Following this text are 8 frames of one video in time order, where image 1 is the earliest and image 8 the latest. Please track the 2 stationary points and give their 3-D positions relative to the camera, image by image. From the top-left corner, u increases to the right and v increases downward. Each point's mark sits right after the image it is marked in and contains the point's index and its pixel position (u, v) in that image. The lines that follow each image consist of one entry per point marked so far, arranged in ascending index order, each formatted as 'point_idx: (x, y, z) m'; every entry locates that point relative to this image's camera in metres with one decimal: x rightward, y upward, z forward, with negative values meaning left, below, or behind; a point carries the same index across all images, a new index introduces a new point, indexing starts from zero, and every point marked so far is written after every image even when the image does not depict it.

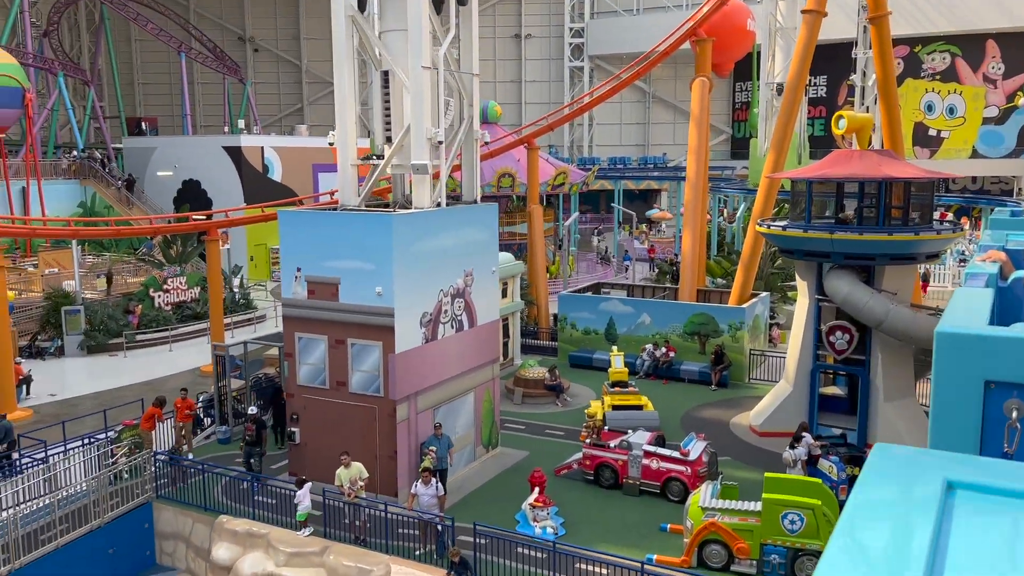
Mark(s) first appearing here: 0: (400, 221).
0: (-1.4, +0.9, +10.9) m
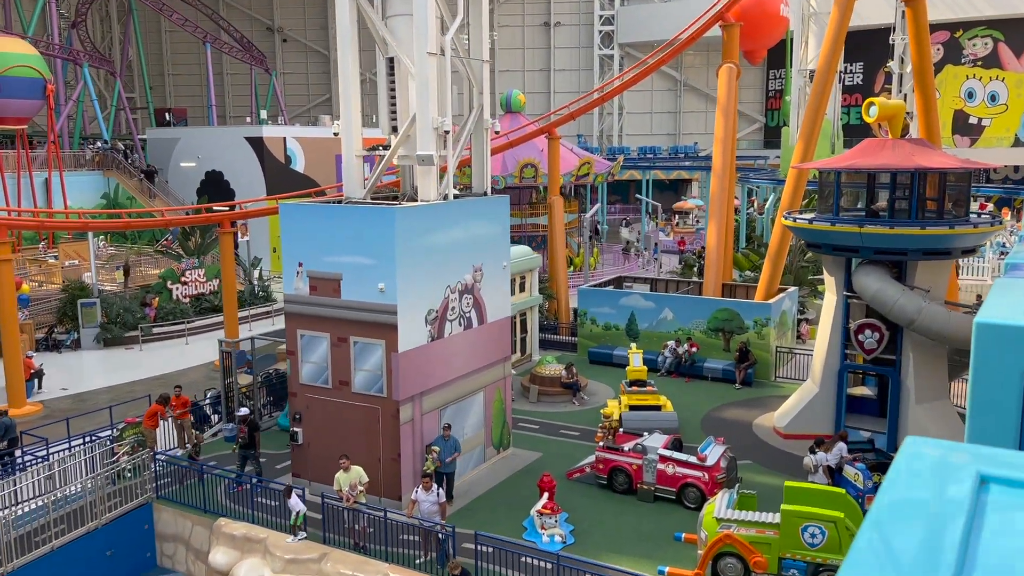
0: (-1.3, +0.9, +10.5) m
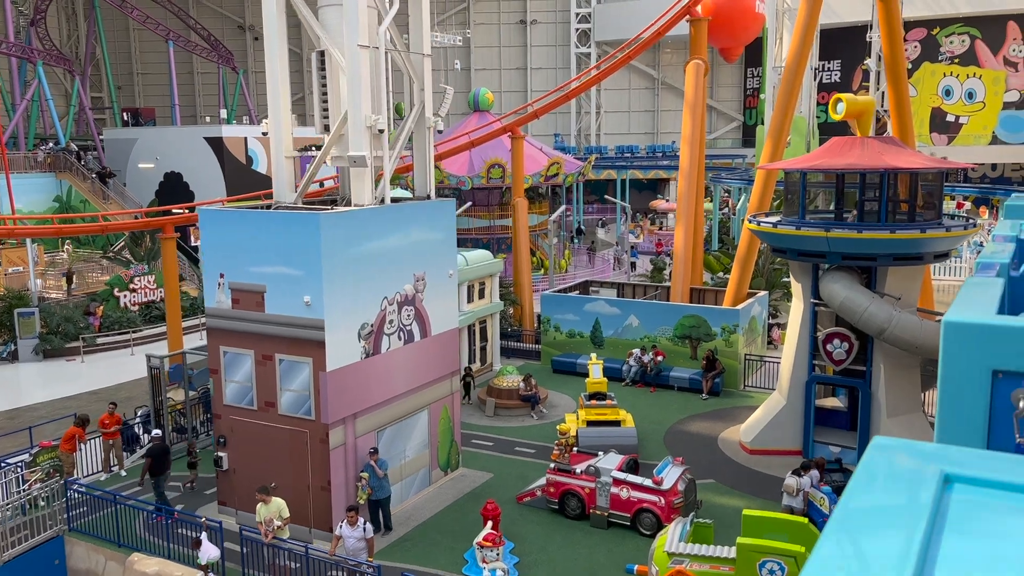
0: (-2.1, +0.8, +9.6) m
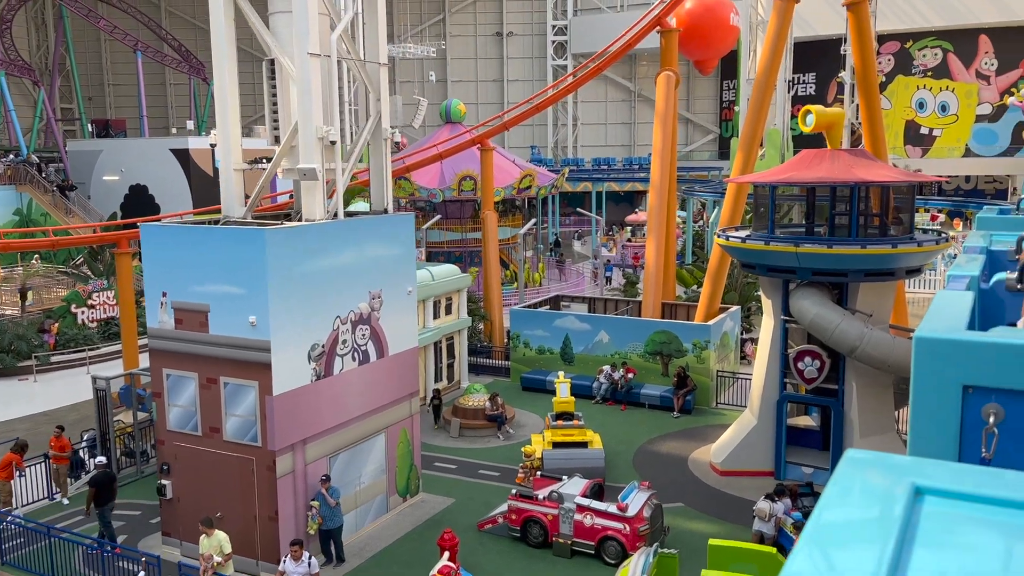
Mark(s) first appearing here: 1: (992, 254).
0: (-2.5, +0.6, +9.1) m
1: (+5.0, +0.4, +9.0) m
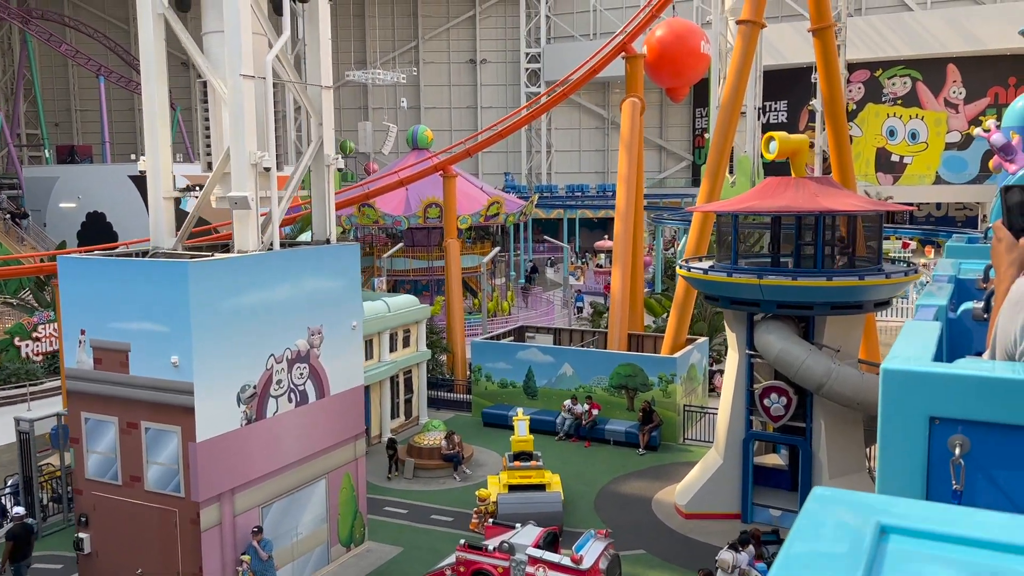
0: (-3.1, +0.2, +8.5) m
1: (+4.5, +0.1, +8.5) m
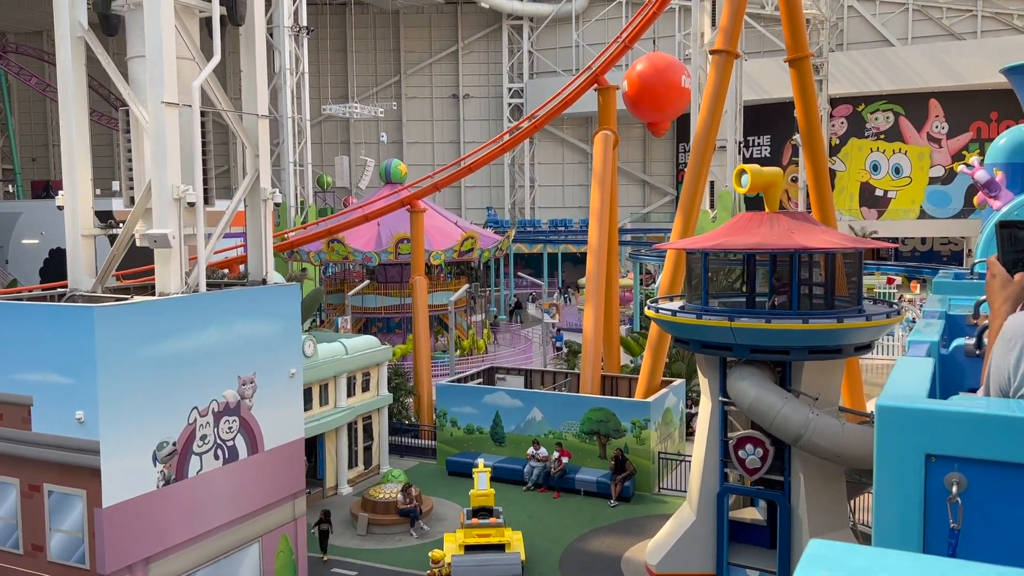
0: (-3.6, -0.3, +7.6) m
1: (+3.9, -0.4, +7.8) m
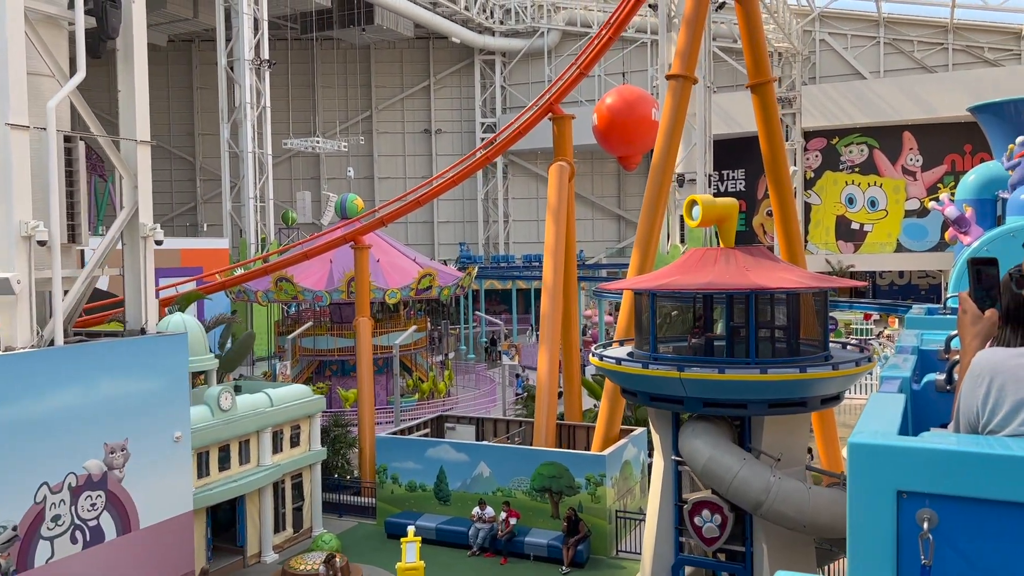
0: (-4.4, -0.7, +6.3) m
1: (+3.2, -0.7, +6.6) m
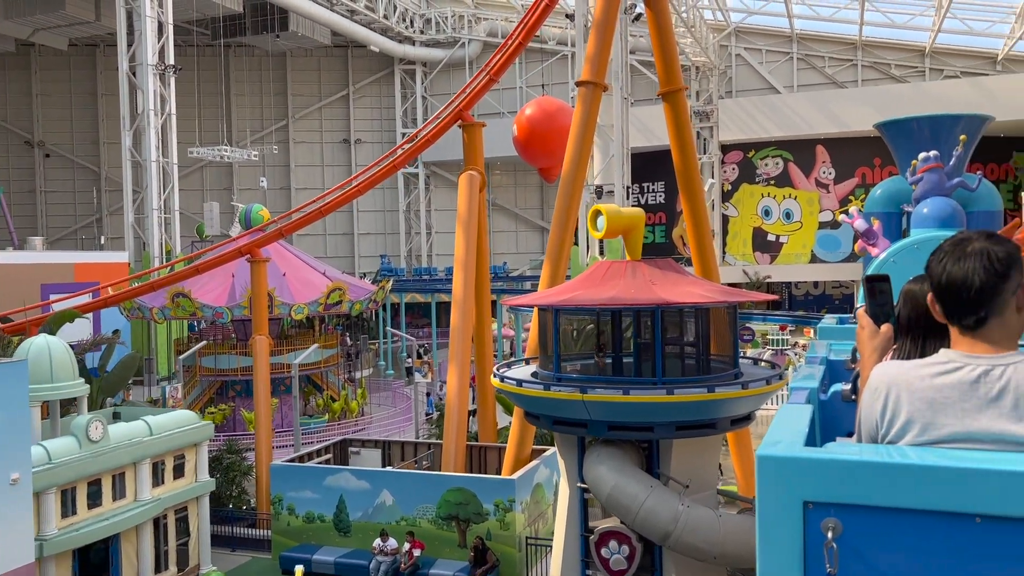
0: (-5.2, -0.8, +5.2) m
1: (+2.3, -0.8, +6.1) m
